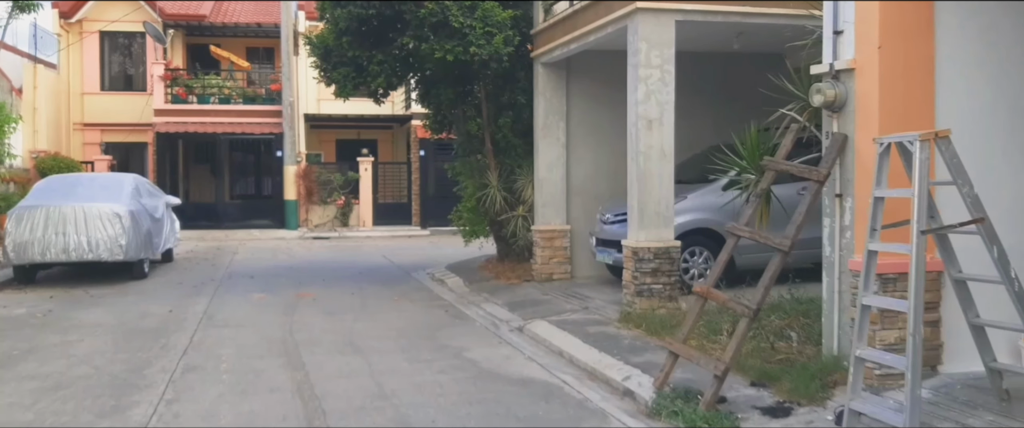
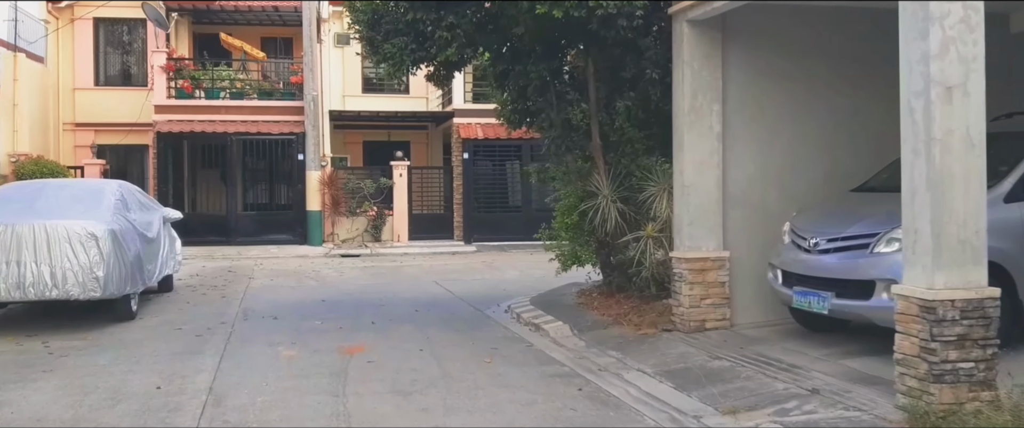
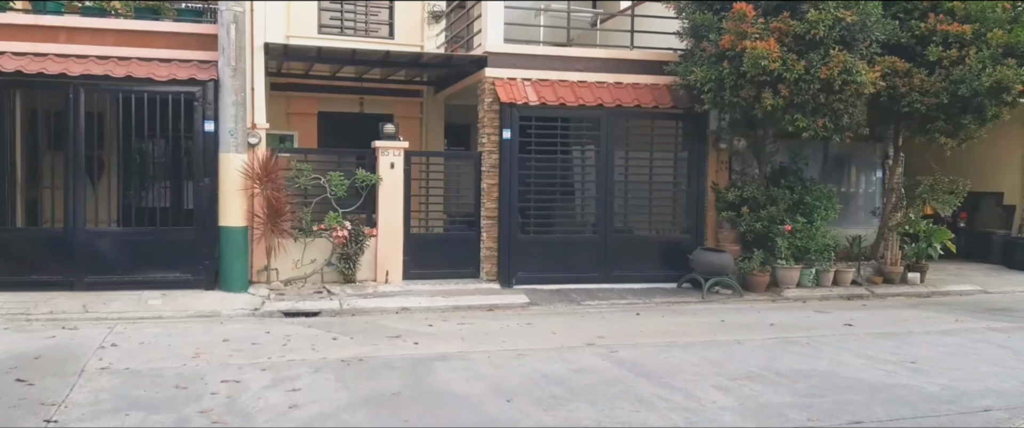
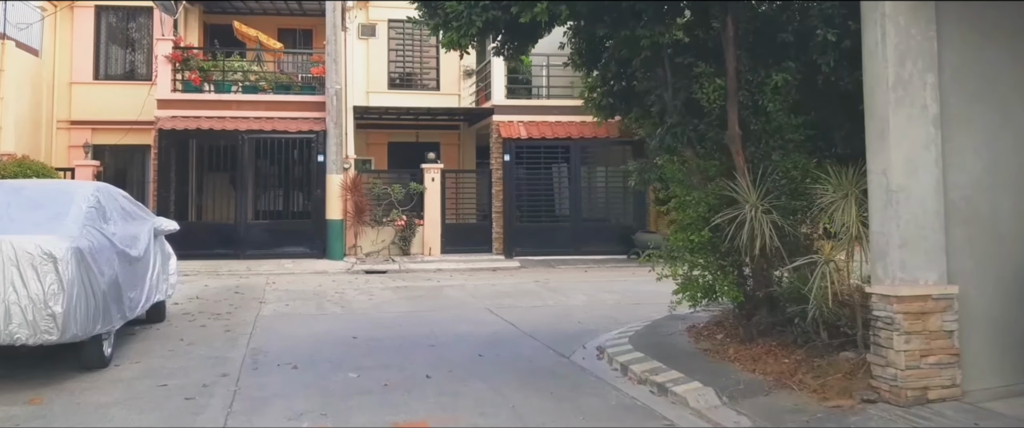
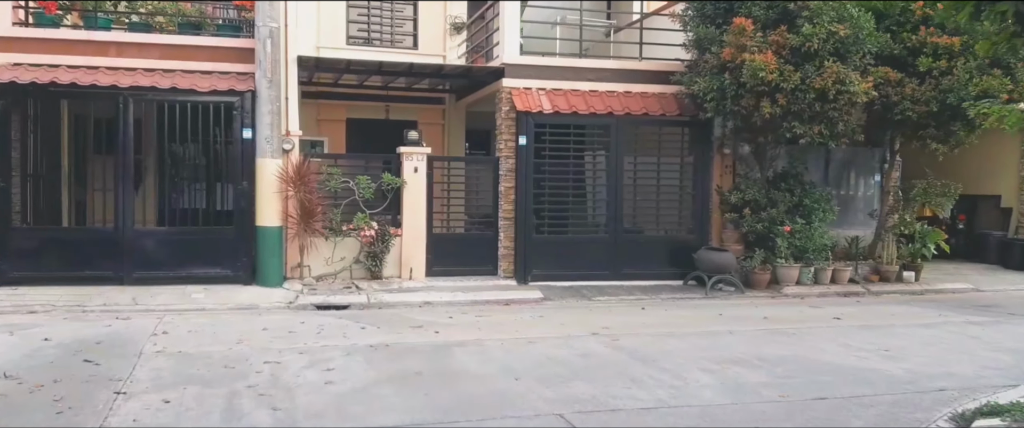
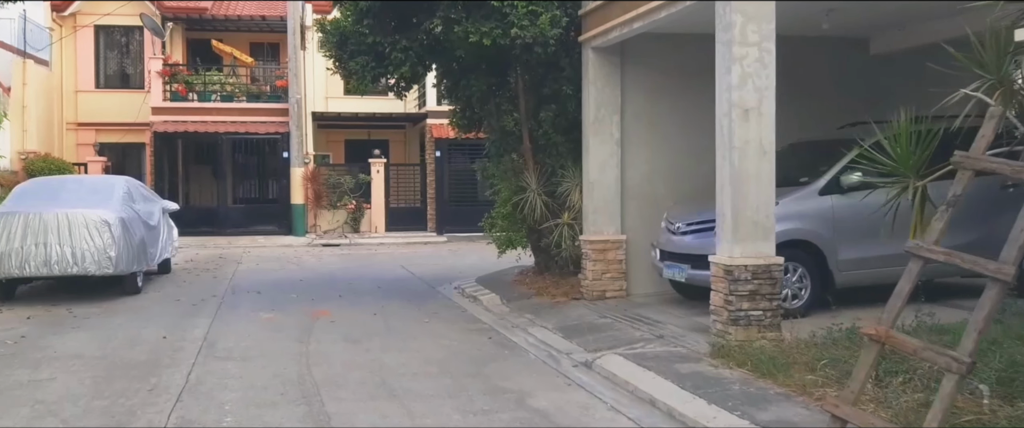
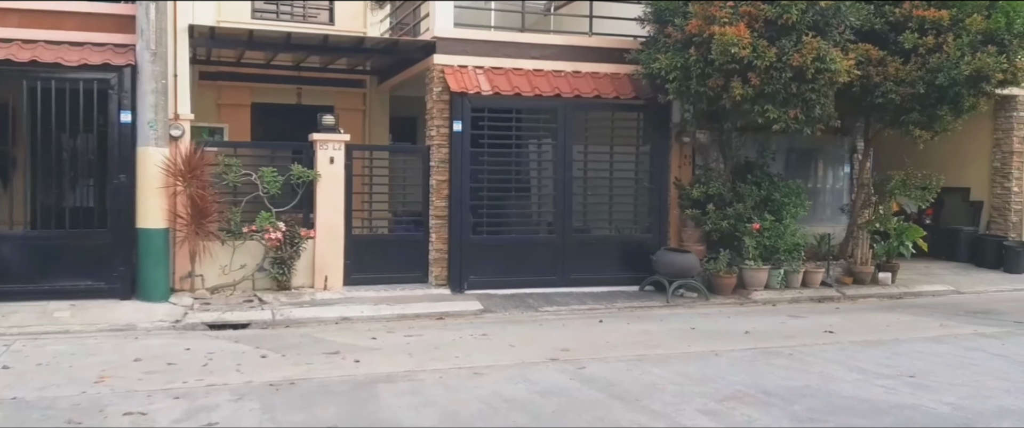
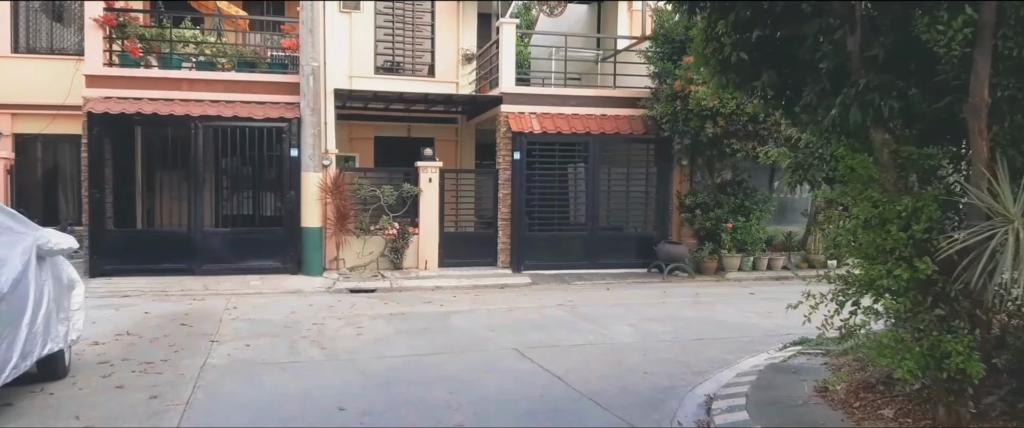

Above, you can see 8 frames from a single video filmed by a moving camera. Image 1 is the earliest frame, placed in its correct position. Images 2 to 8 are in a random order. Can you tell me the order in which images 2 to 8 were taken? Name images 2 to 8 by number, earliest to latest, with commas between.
6, 2, 4, 8, 5, 3, 7
